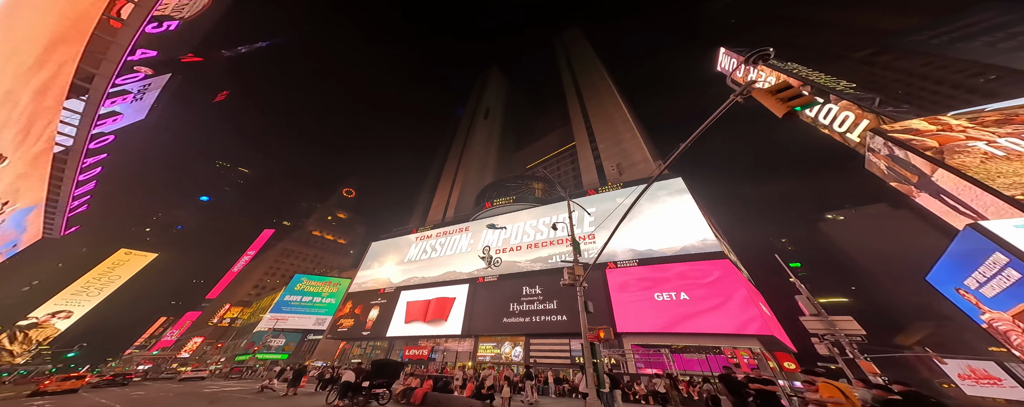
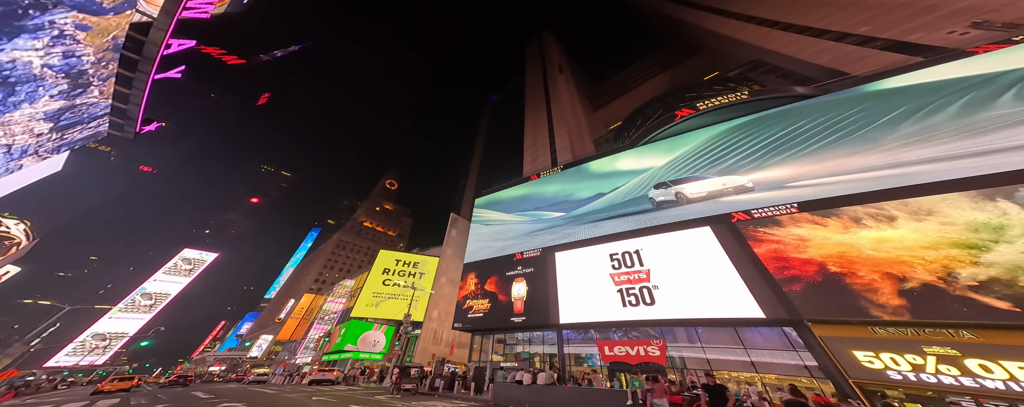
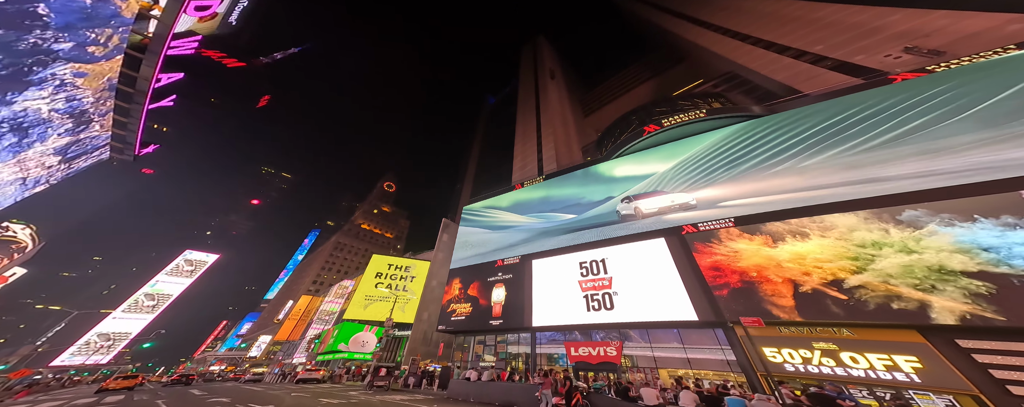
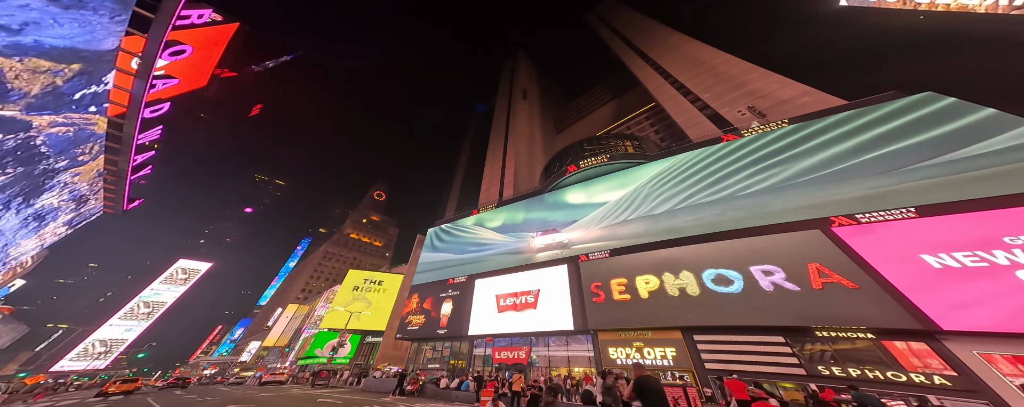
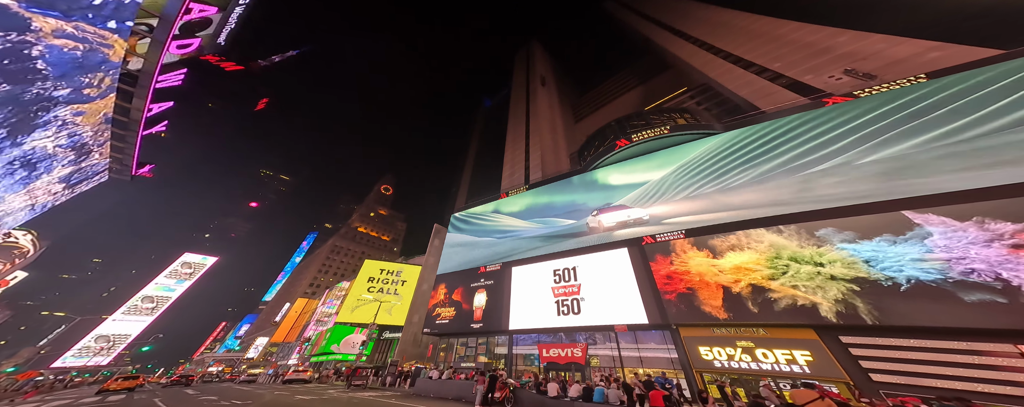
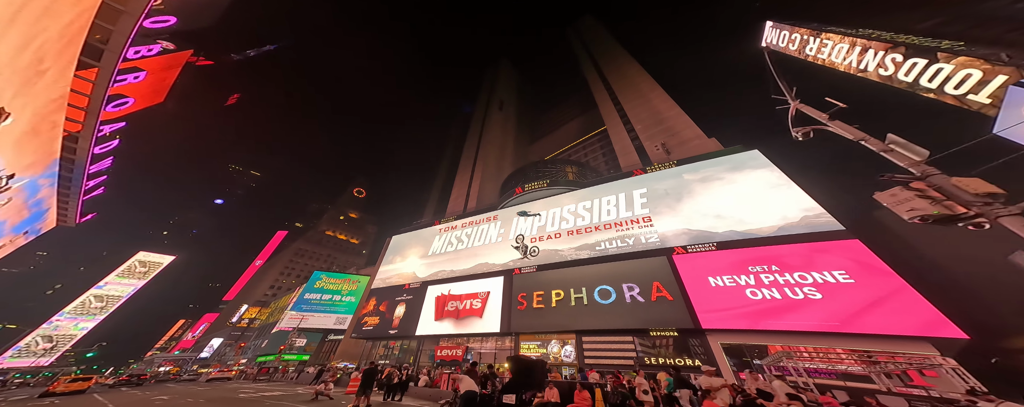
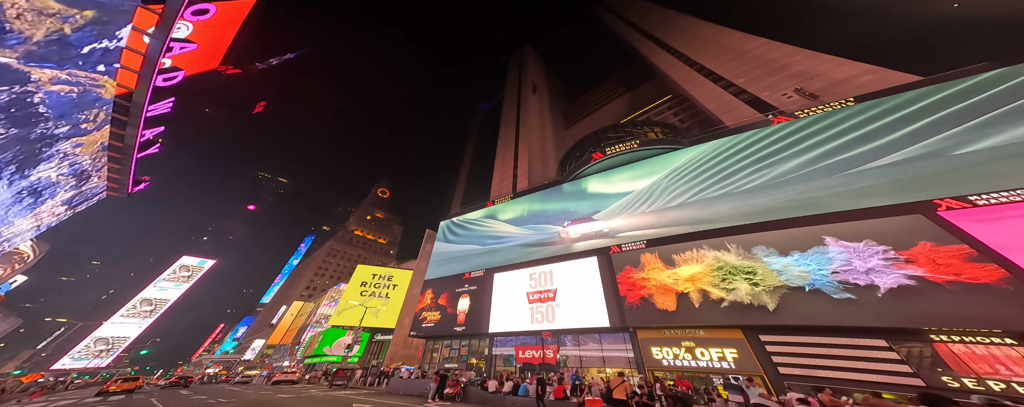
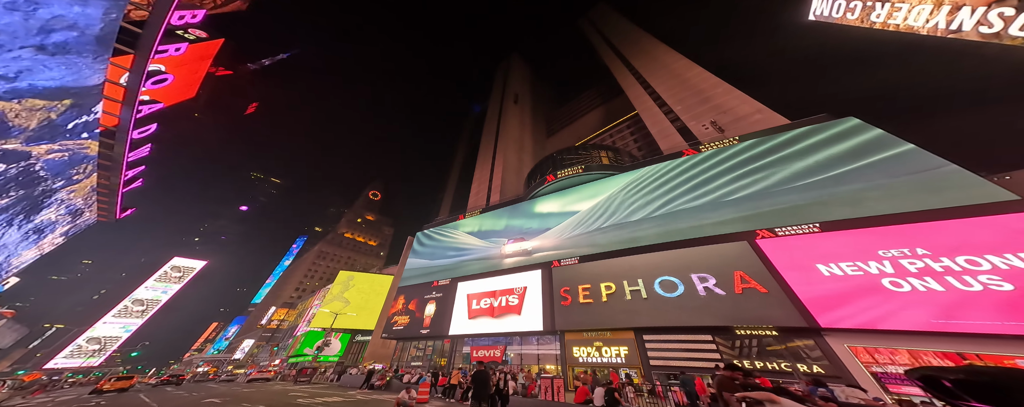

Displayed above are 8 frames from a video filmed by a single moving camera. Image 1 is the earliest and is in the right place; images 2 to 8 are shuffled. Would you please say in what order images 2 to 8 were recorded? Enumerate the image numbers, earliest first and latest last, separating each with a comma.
6, 8, 4, 7, 5, 3, 2
